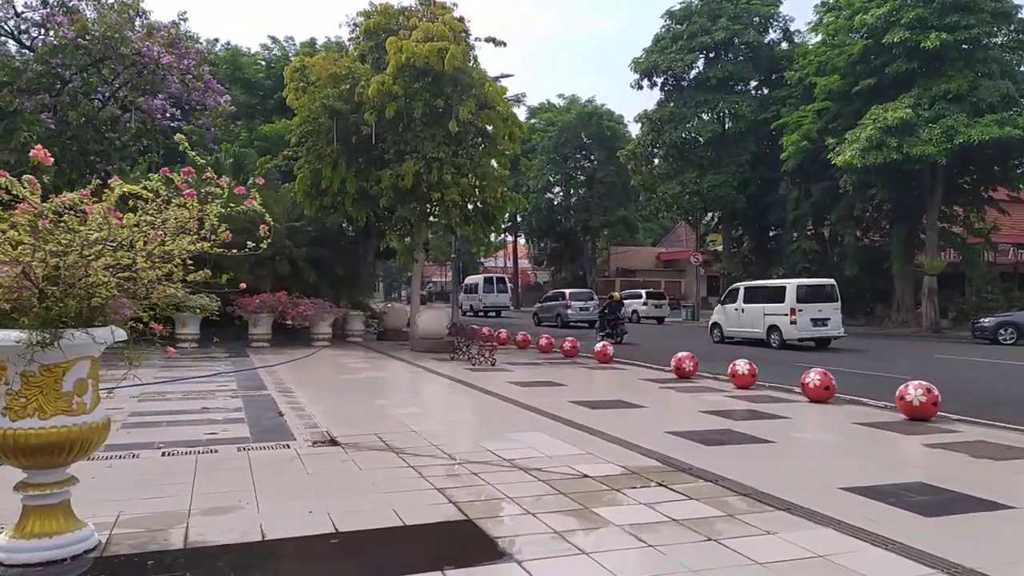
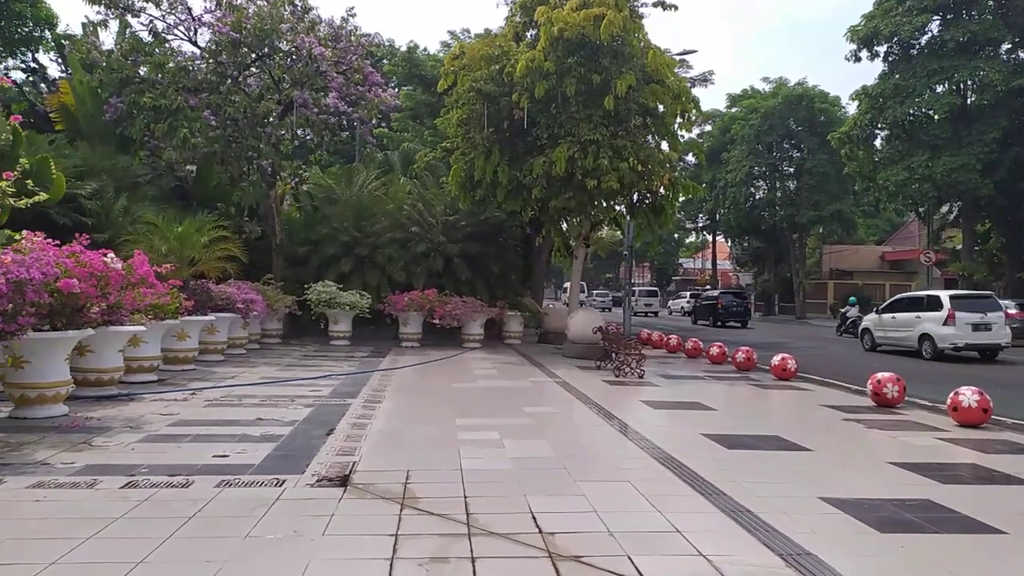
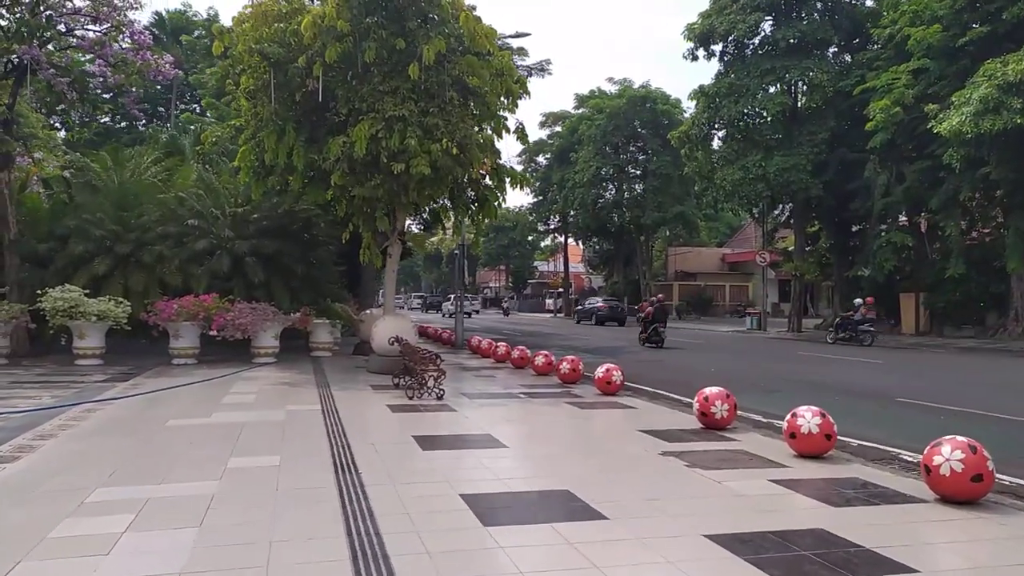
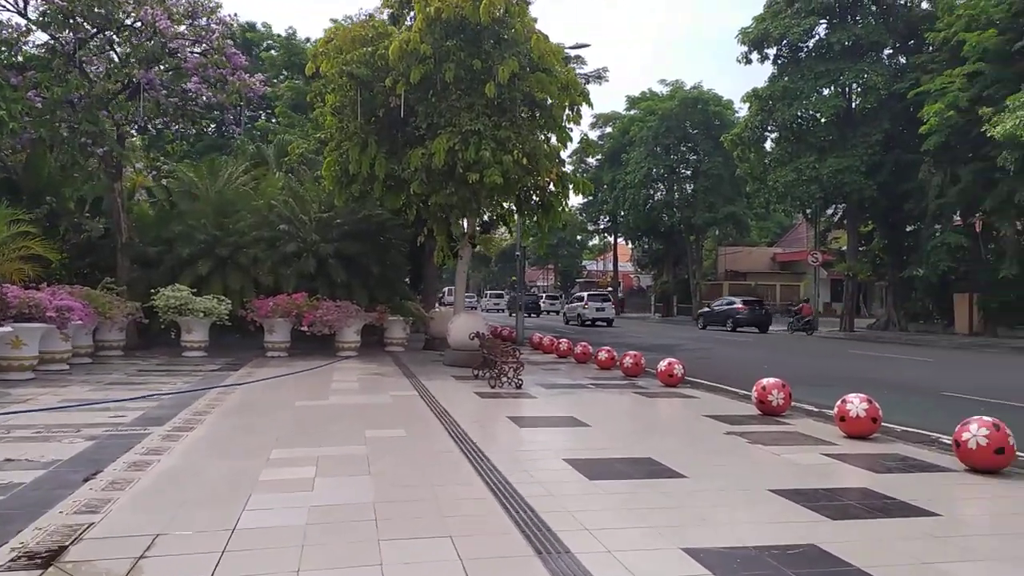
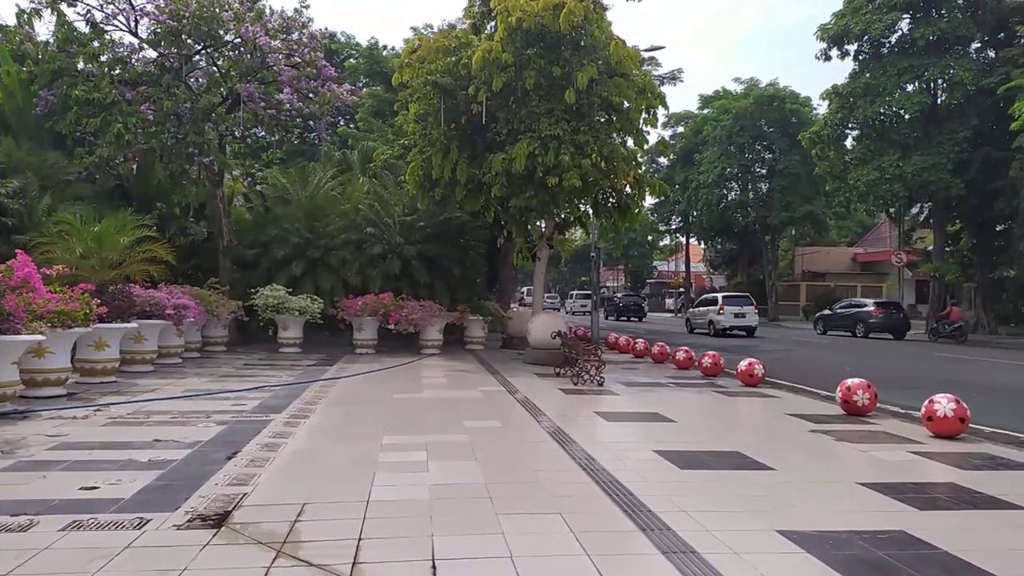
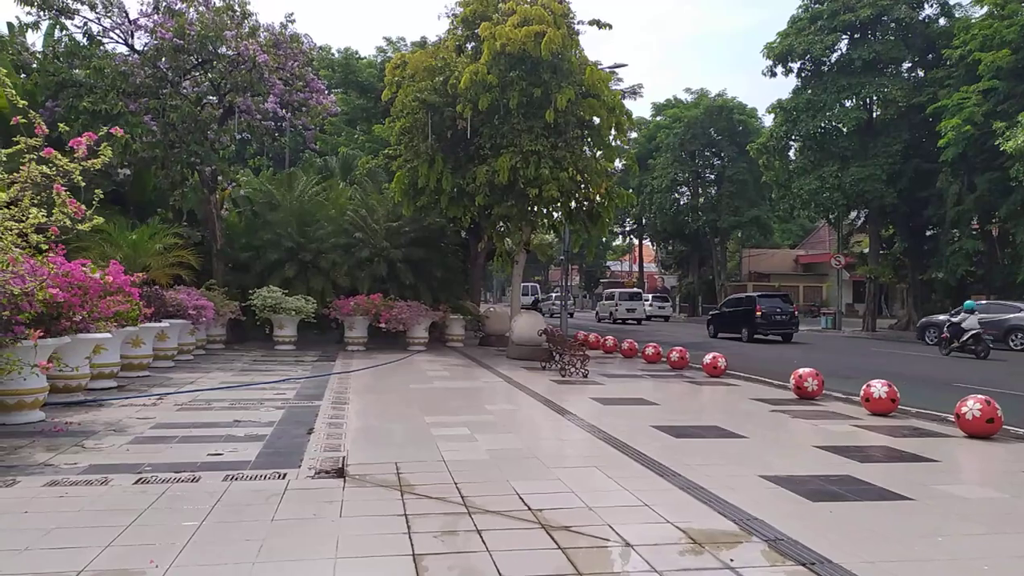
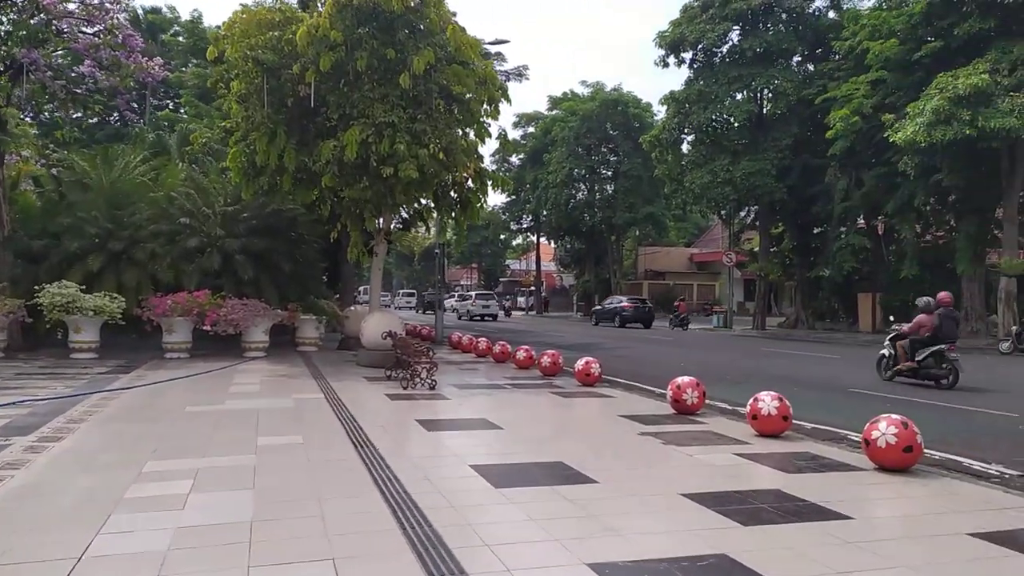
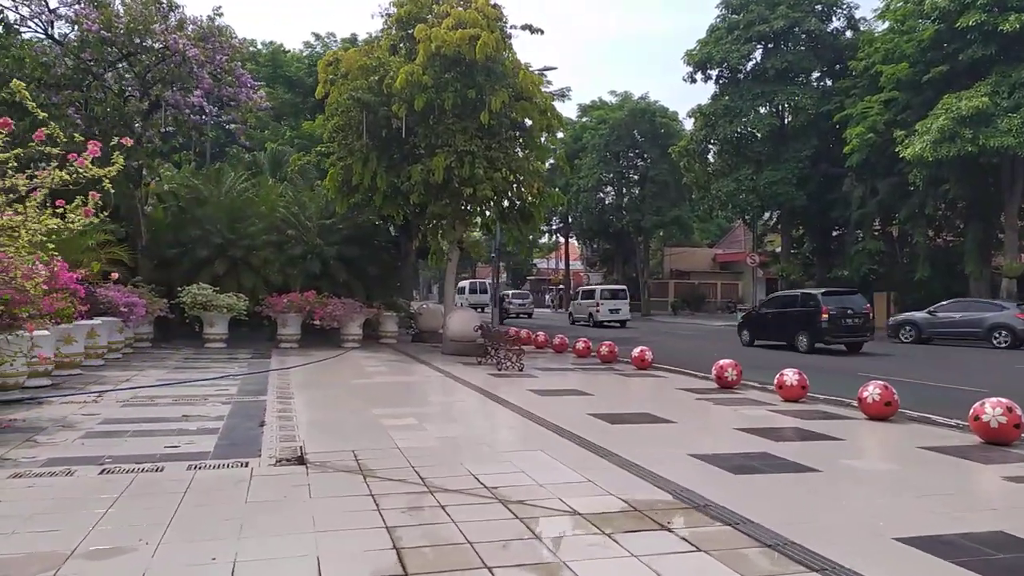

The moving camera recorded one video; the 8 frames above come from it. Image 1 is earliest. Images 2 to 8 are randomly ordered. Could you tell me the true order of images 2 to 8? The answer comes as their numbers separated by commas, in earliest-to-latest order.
8, 6, 2, 5, 4, 7, 3
